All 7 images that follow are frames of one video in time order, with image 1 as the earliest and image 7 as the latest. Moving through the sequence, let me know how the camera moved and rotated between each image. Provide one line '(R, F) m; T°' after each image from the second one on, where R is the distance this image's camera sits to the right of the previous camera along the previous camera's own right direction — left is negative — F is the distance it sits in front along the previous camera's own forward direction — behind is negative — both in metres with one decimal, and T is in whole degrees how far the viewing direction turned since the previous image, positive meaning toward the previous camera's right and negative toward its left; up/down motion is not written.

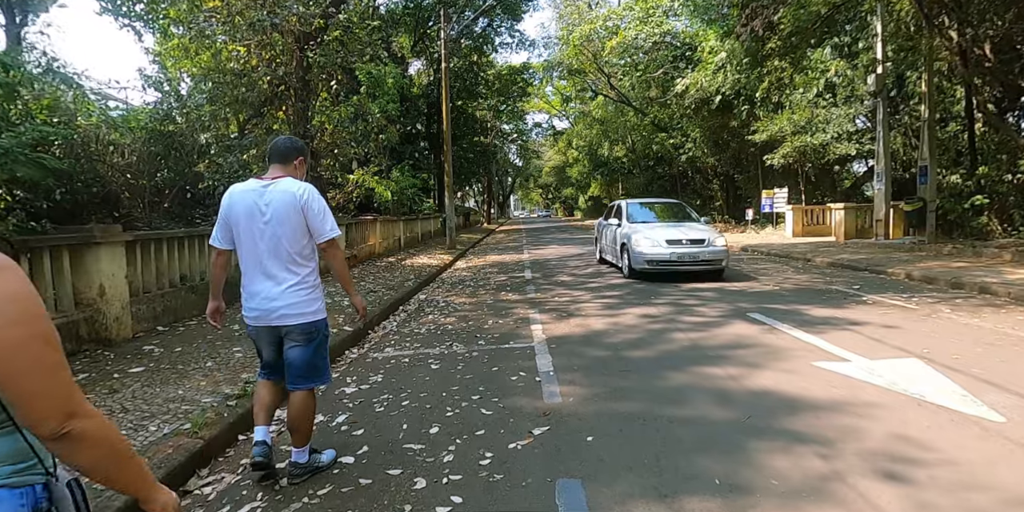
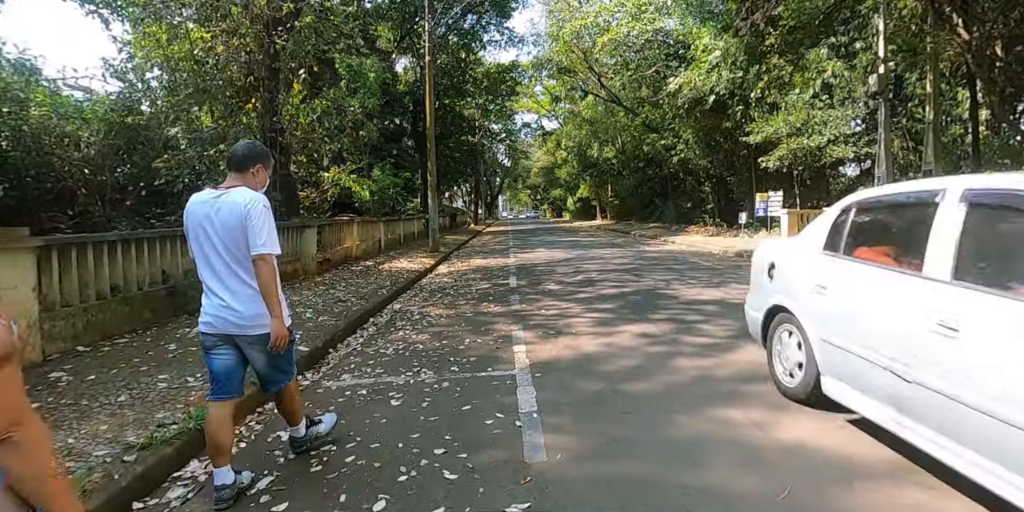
(+0.1, +0.9) m; +1°
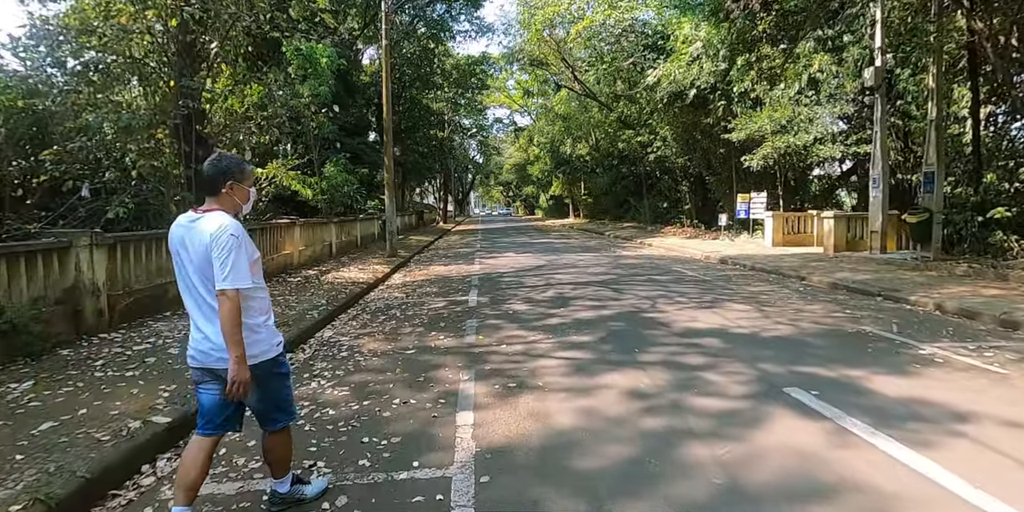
(+0.2, +1.6) m; +3°
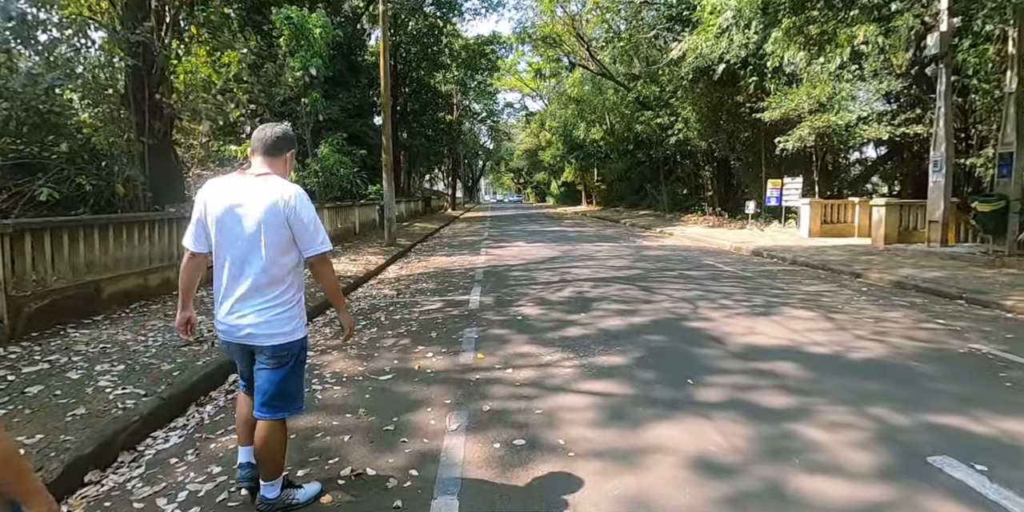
(0.0, +1.6) m; -1°
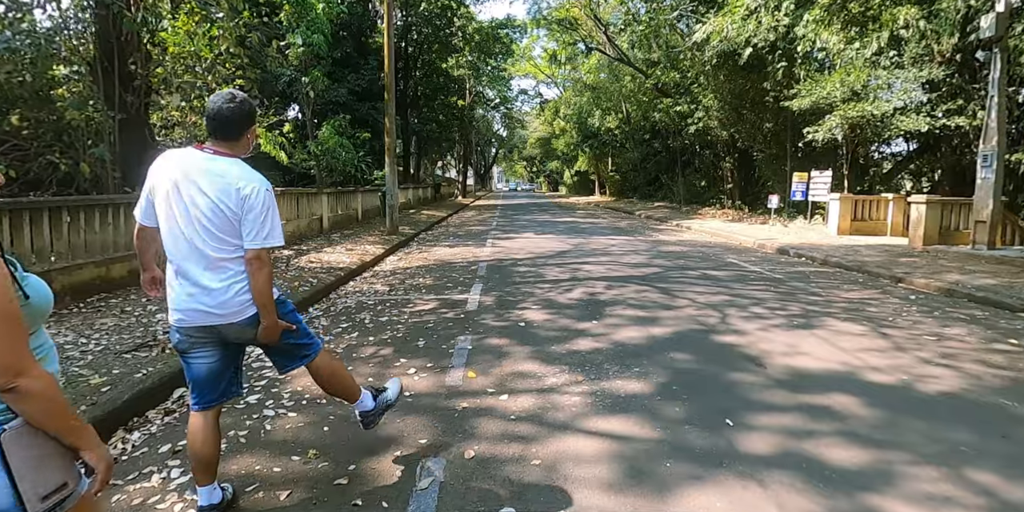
(+0.1, +0.9) m; -1°
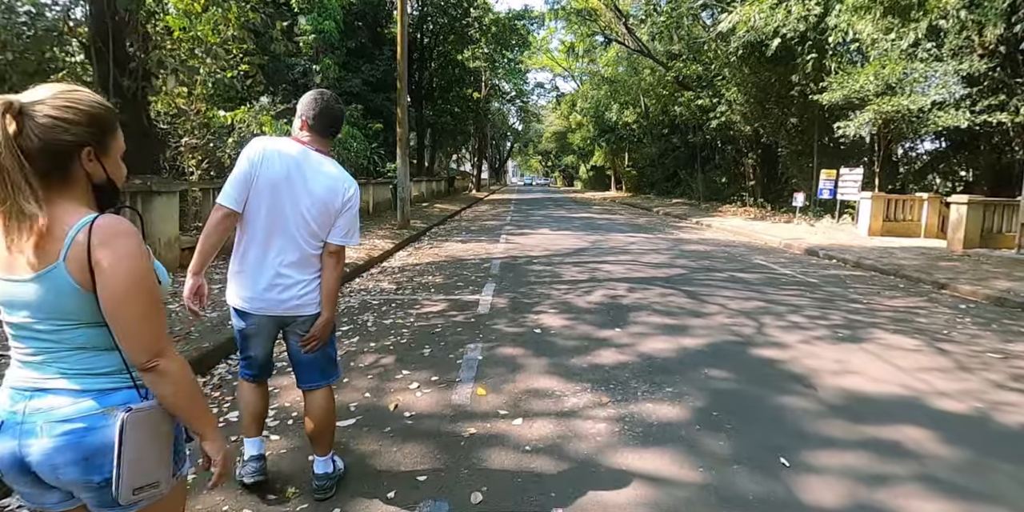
(0.0, +0.5) m; -1°
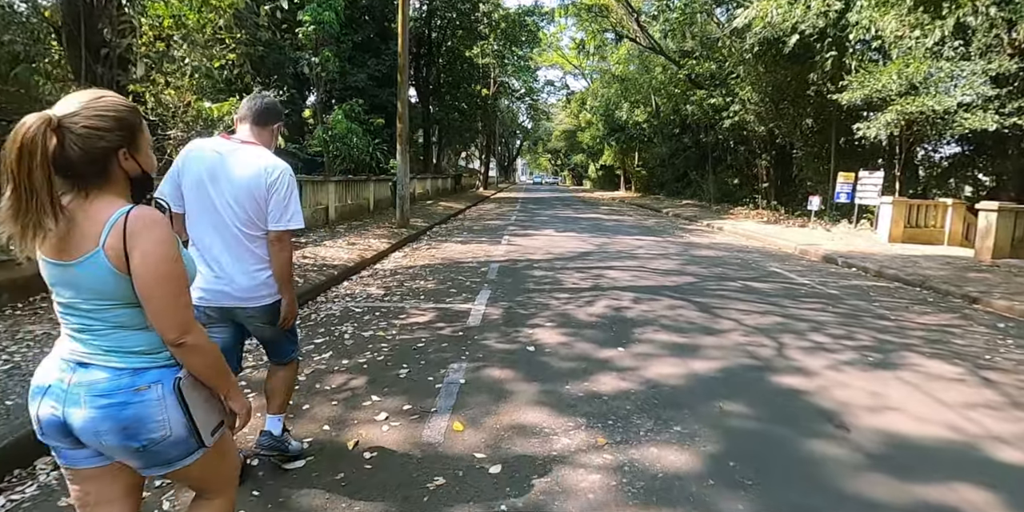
(+0.1, +0.6) m; -1°
